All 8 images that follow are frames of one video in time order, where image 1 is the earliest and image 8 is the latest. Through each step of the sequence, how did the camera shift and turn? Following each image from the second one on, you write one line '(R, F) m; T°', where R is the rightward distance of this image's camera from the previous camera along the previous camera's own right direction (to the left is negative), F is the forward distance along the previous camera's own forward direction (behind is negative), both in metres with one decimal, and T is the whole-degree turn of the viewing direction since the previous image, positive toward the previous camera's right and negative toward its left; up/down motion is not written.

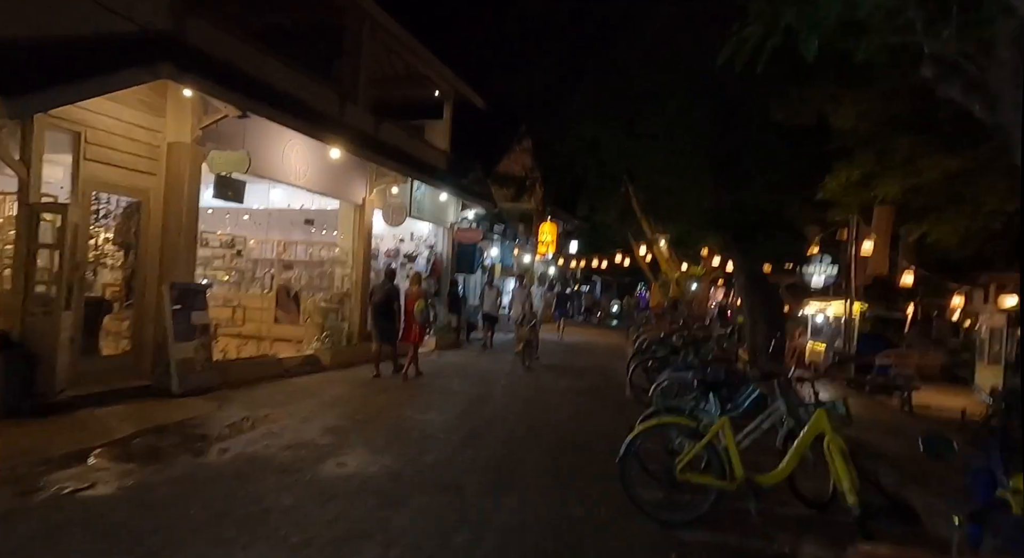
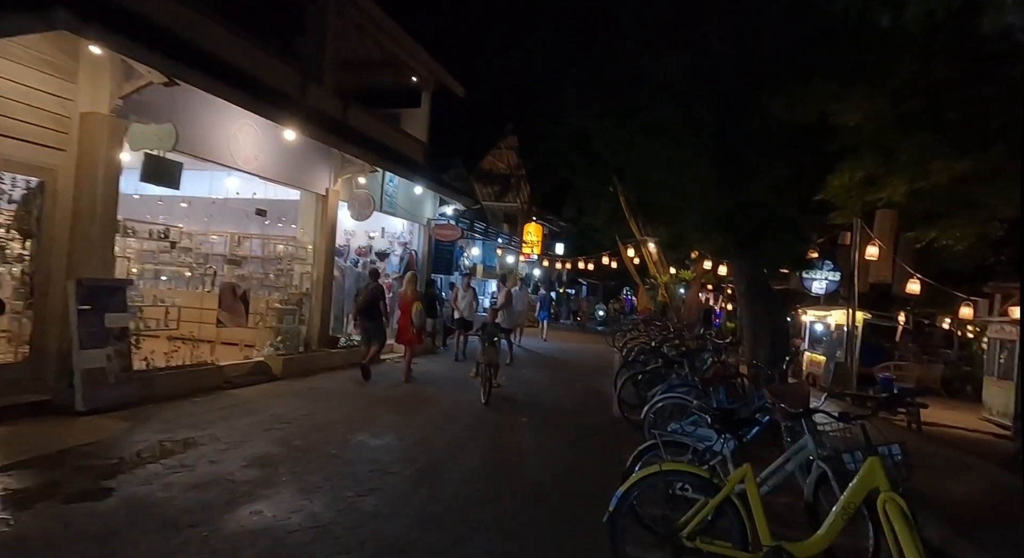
(+0.1, +1.2) m; +1°
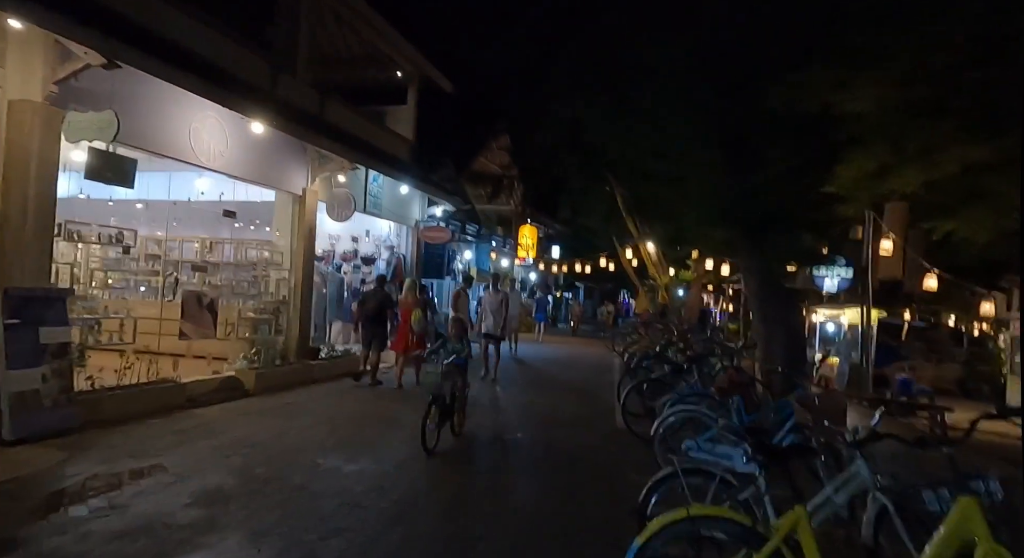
(+0.1, +0.9) m; 0°
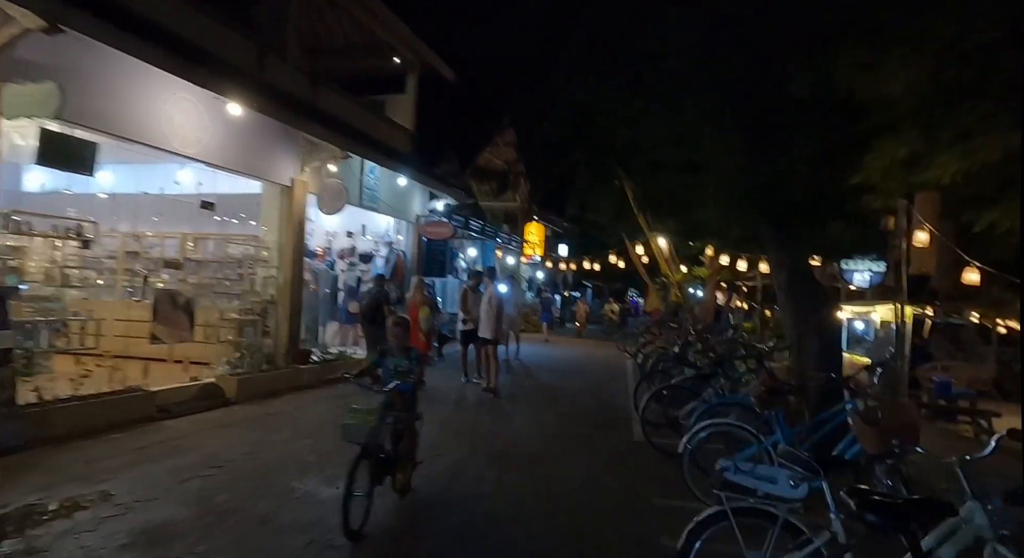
(0.0, +0.9) m; -1°
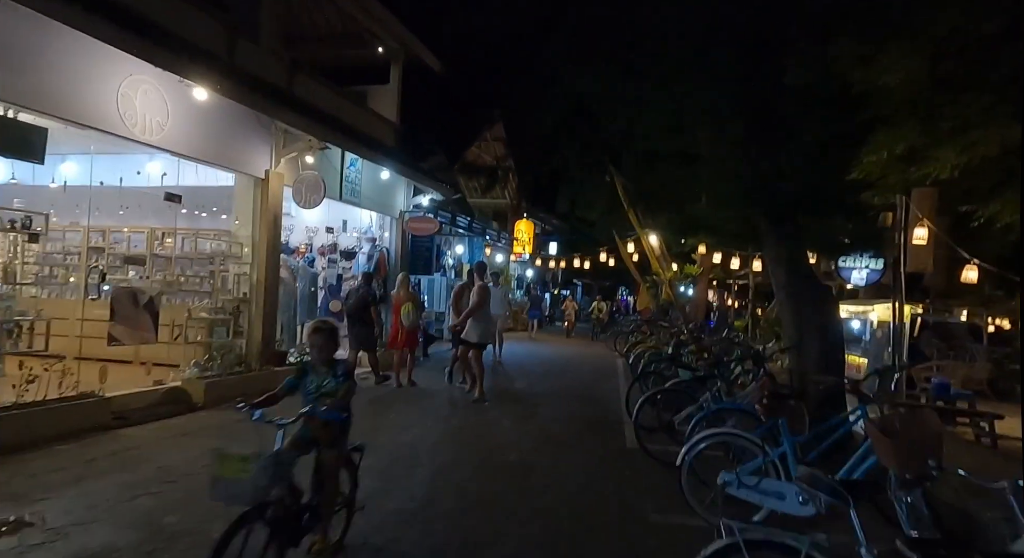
(+0.1, +0.5) m; +1°
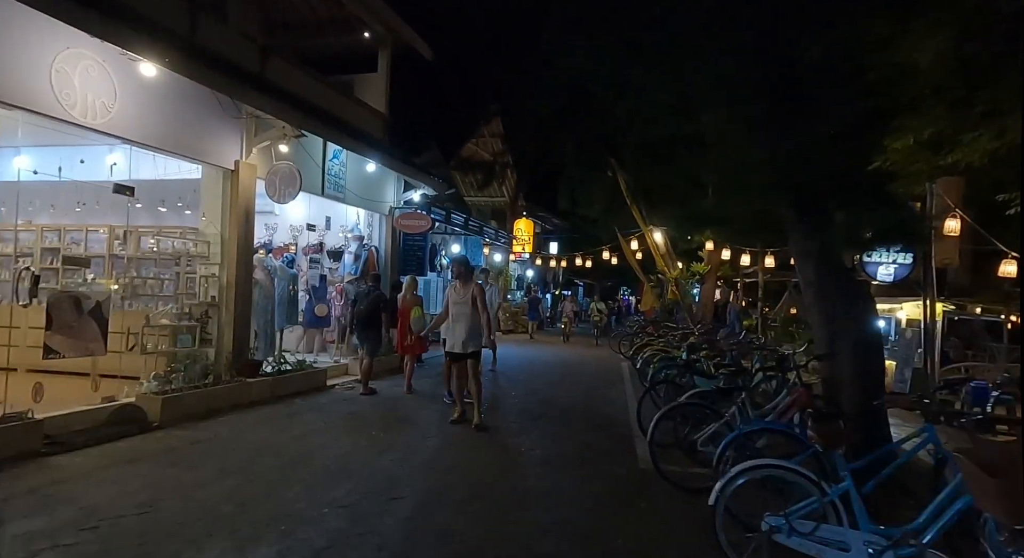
(+0.1, +1.0) m; 0°
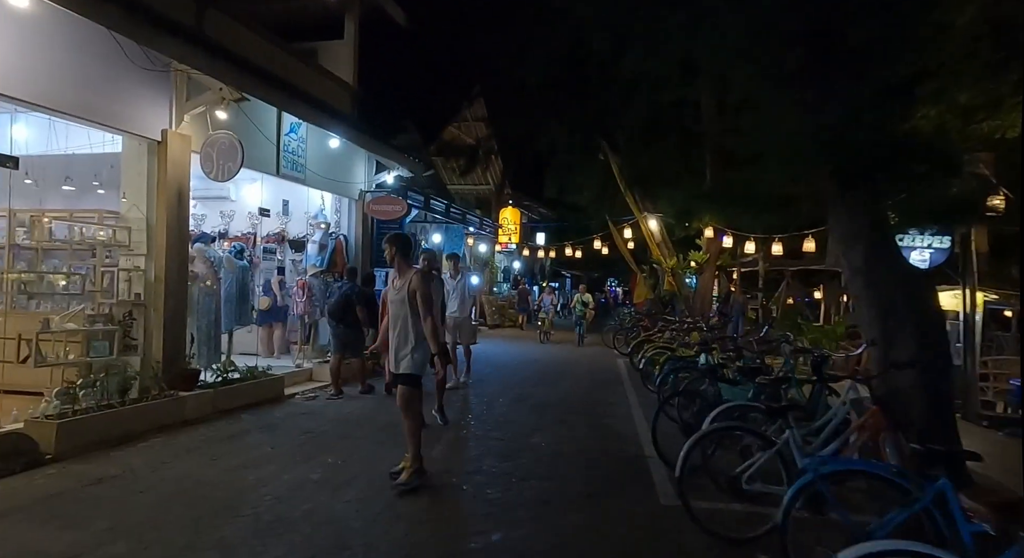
(0.0, +1.5) m; +1°
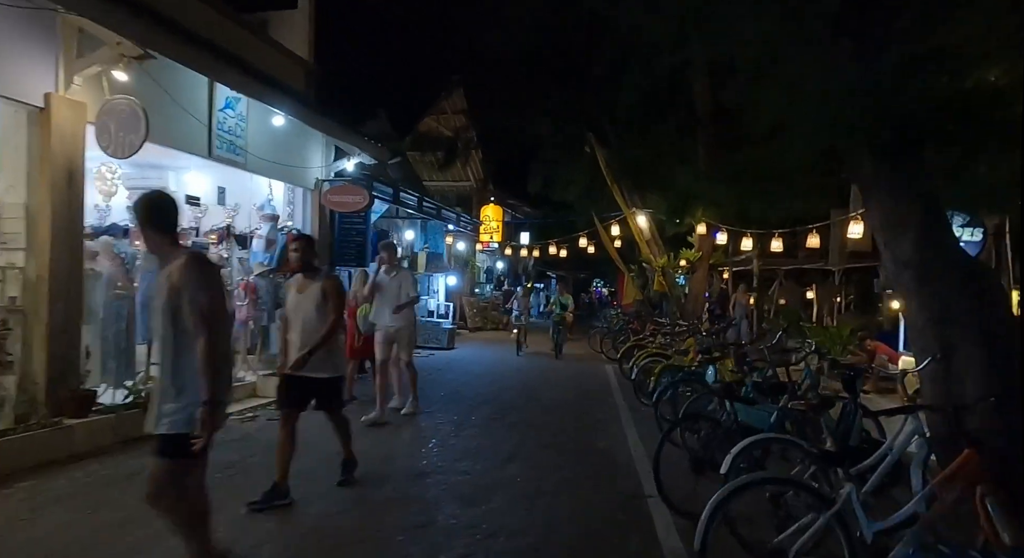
(+0.2, +1.4) m; +1°
